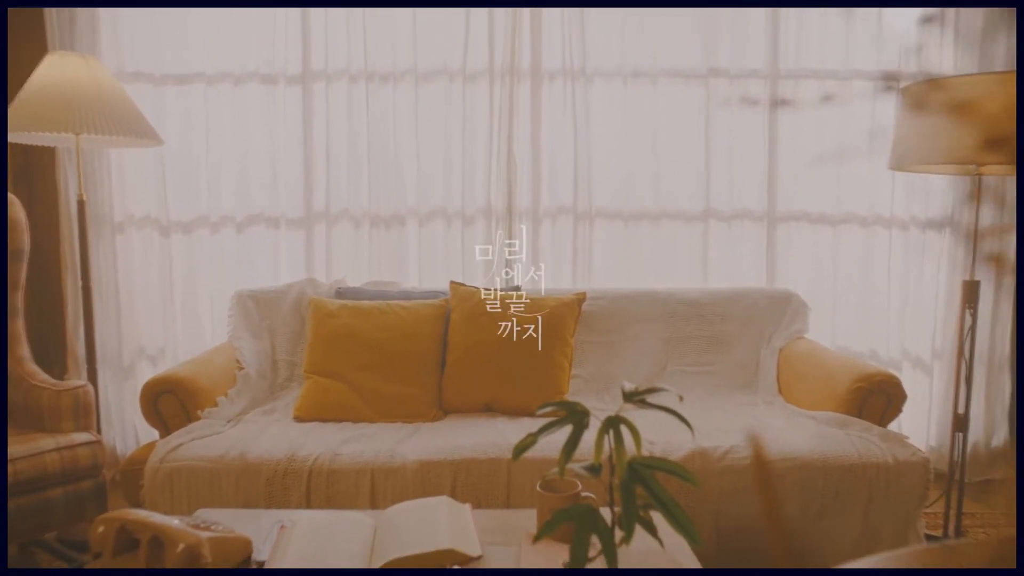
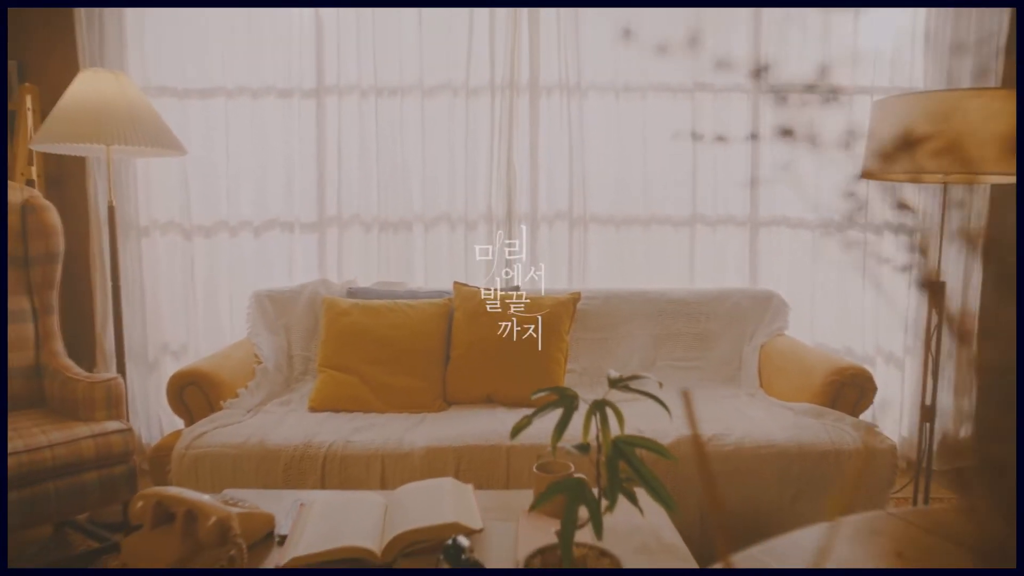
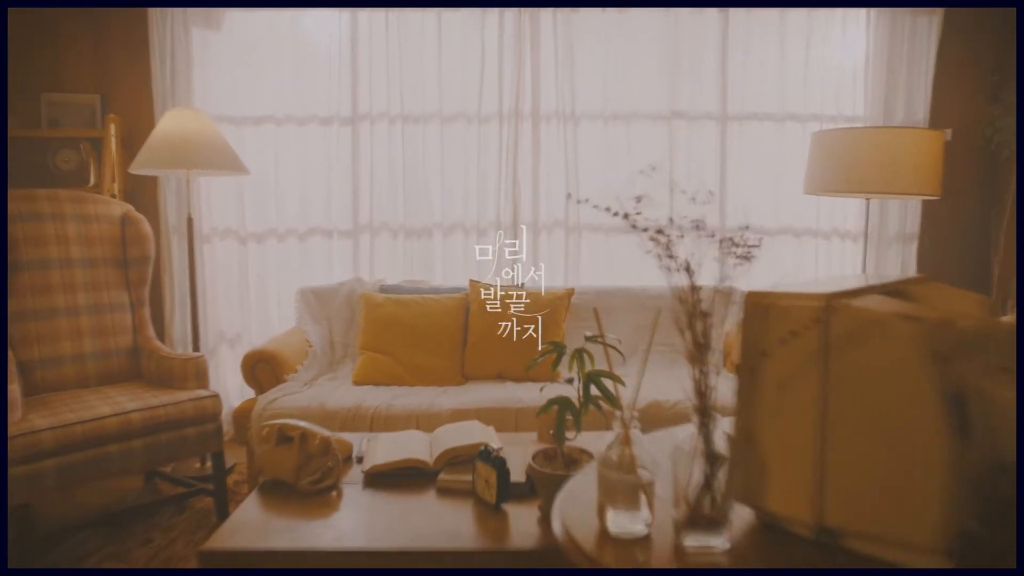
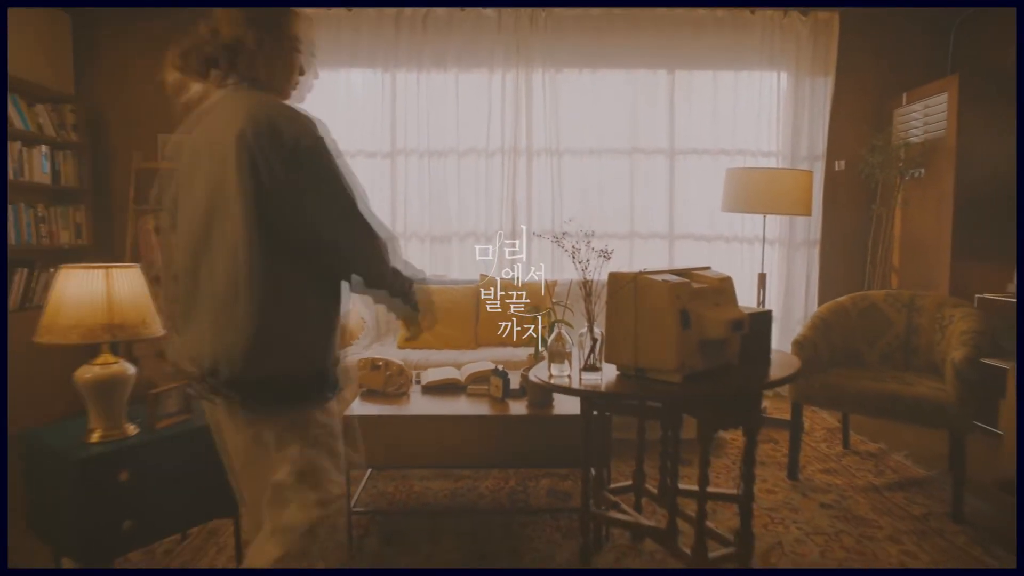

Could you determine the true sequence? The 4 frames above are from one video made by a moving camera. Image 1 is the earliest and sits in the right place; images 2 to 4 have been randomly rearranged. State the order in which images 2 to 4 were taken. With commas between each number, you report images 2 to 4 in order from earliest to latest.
2, 3, 4
